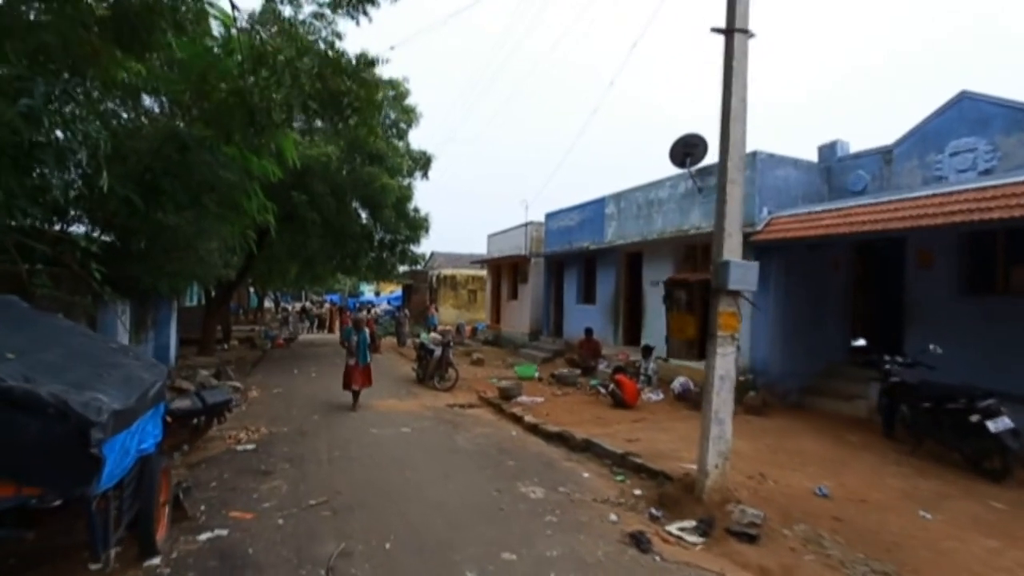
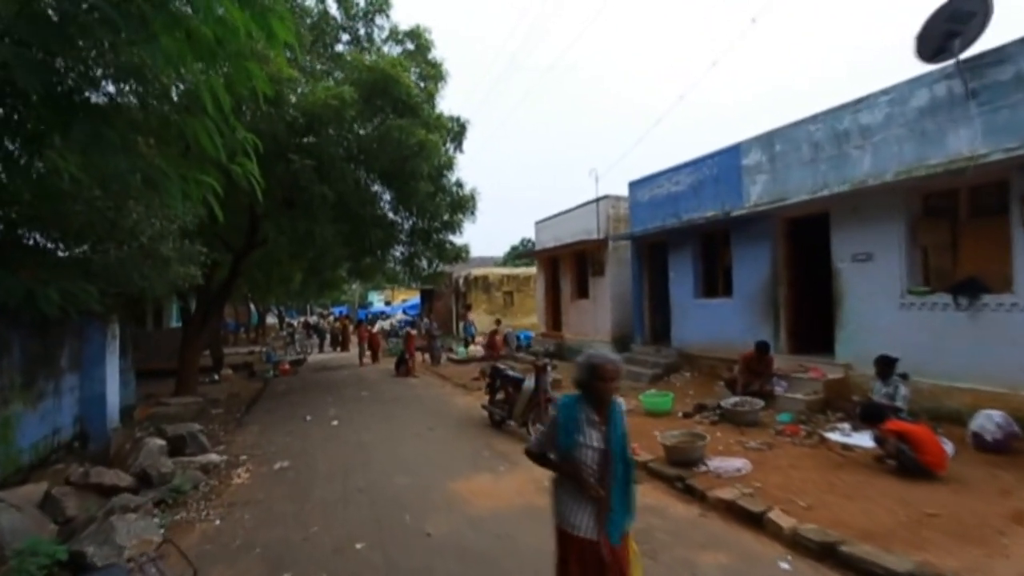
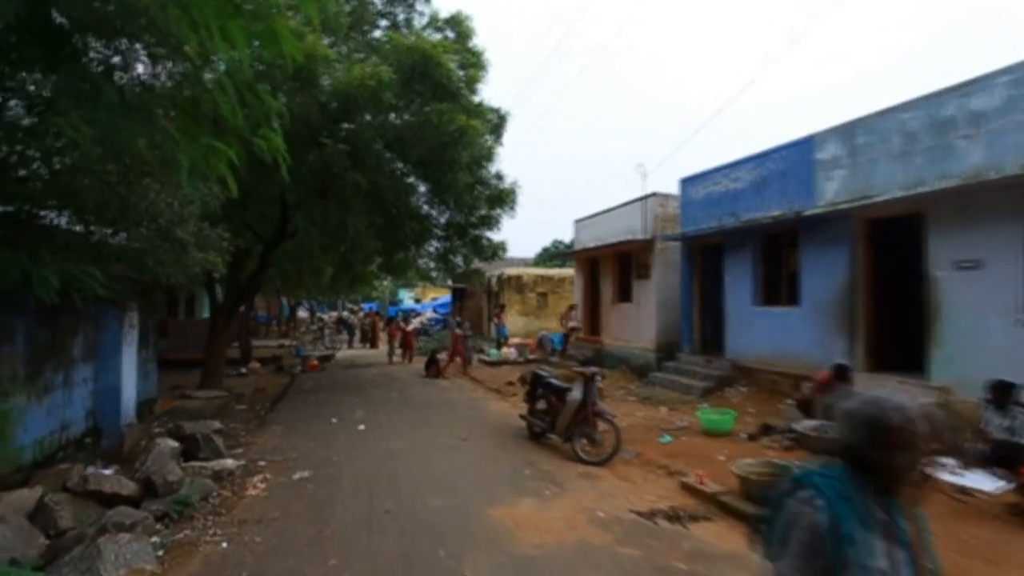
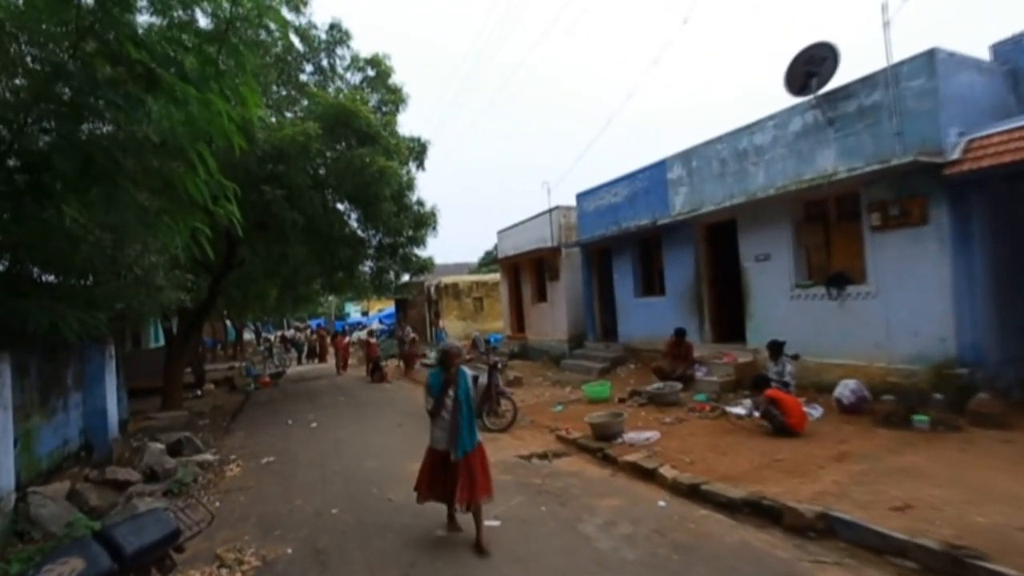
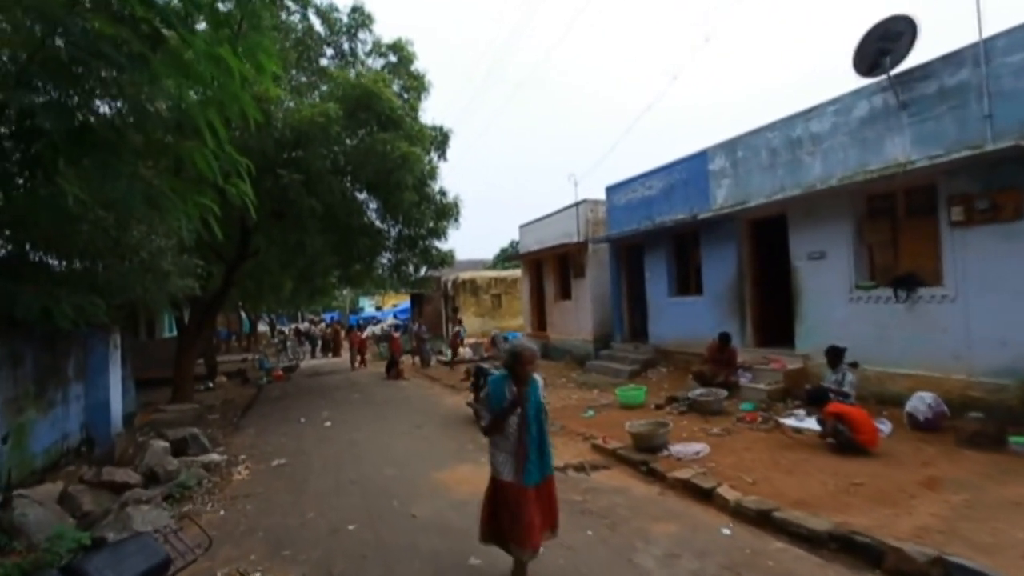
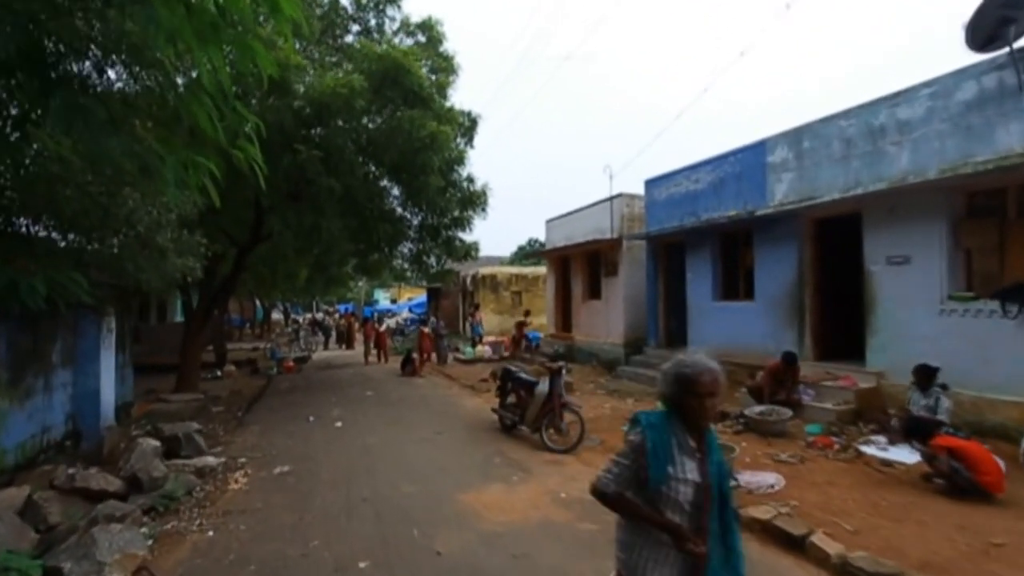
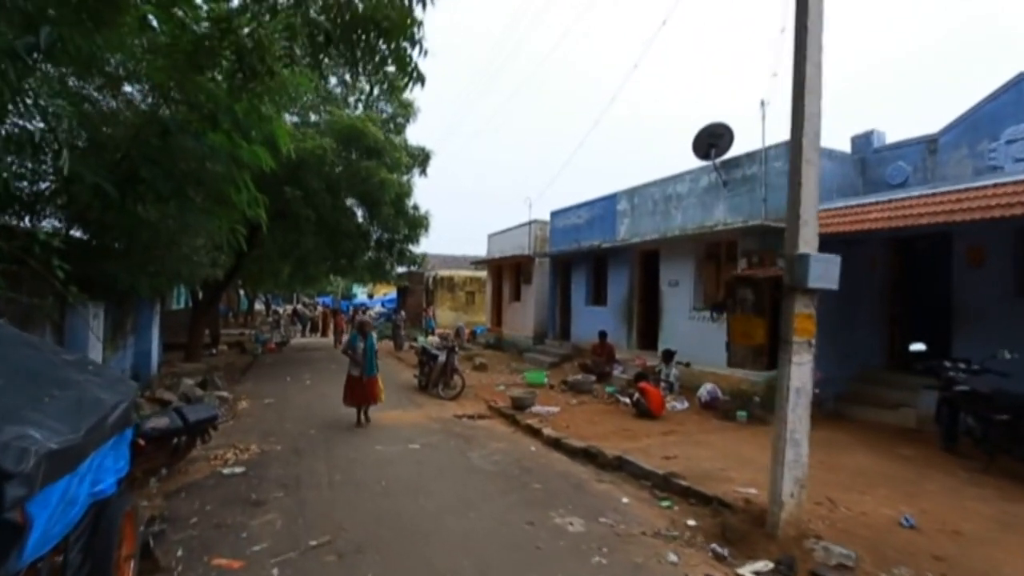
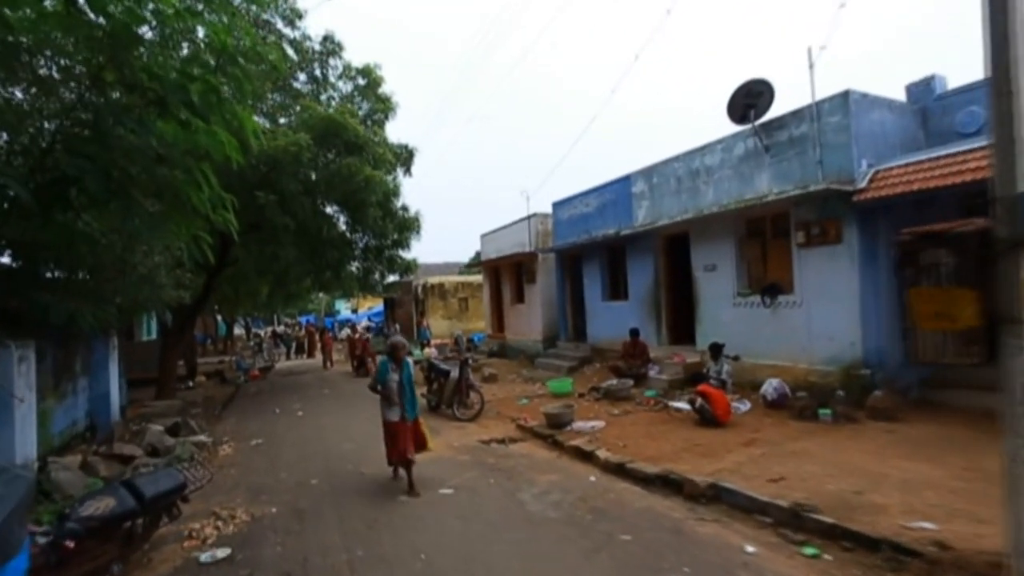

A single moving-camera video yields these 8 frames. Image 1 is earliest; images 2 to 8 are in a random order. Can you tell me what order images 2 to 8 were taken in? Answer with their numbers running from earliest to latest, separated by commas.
7, 8, 4, 5, 2, 6, 3
